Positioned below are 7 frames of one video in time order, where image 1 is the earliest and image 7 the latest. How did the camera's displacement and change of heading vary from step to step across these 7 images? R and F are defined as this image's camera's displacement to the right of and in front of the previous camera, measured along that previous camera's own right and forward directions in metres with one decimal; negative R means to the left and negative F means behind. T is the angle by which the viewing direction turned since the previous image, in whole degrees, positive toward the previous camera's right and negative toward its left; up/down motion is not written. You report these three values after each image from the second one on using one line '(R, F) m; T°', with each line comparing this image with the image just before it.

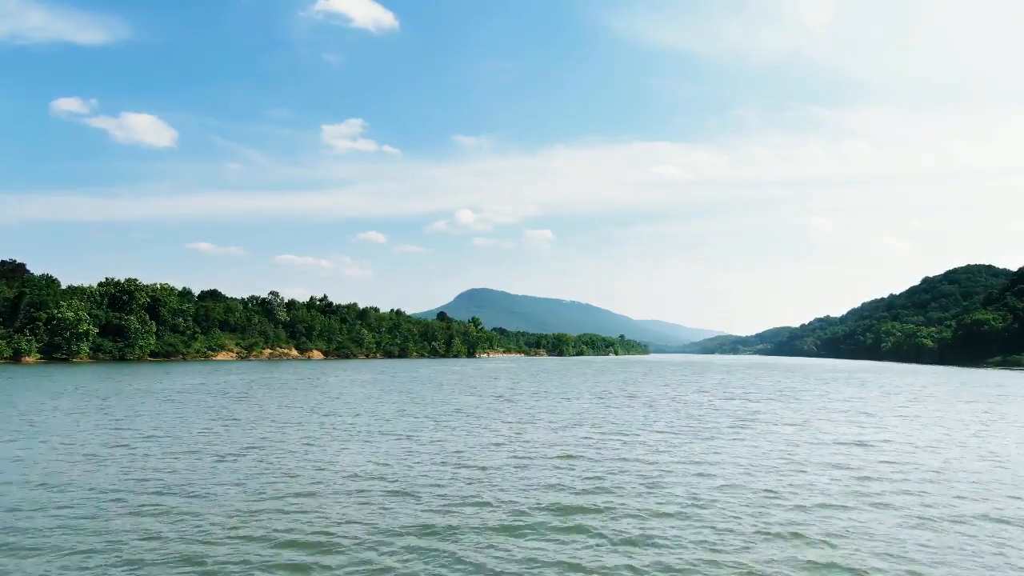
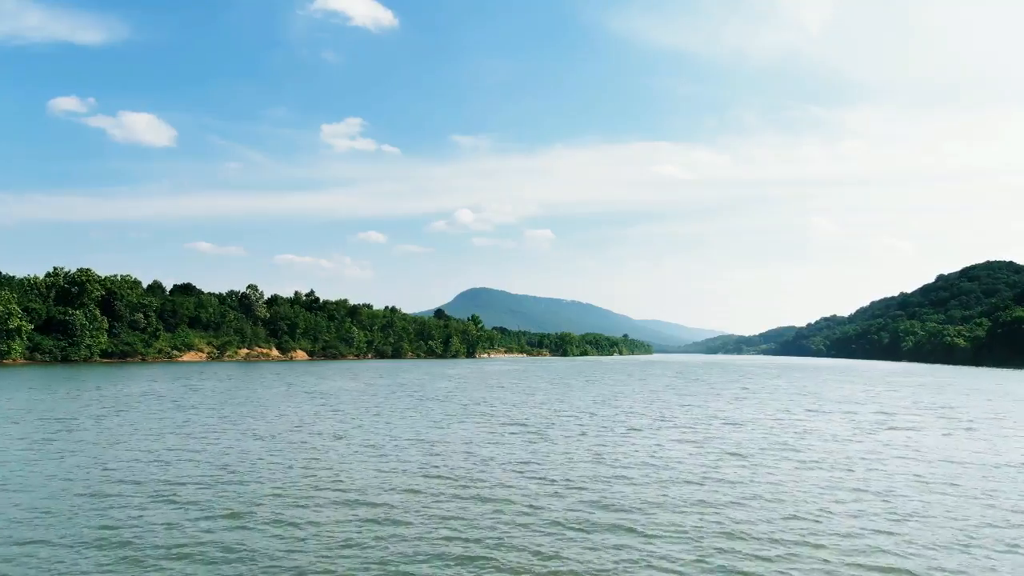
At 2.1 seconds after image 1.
(-0.8, +13.9) m; 0°
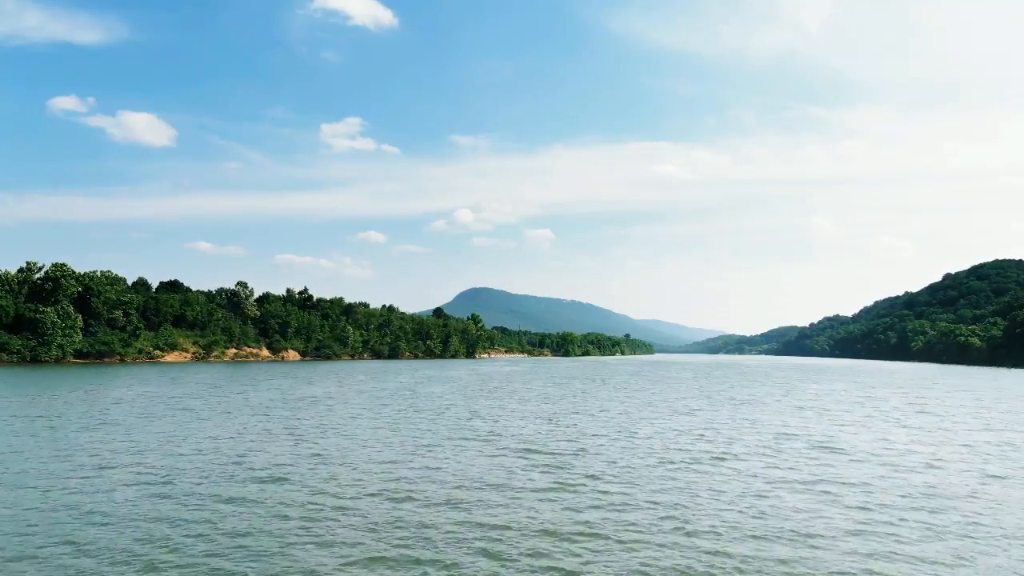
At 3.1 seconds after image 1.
(-0.4, +6.1) m; 0°
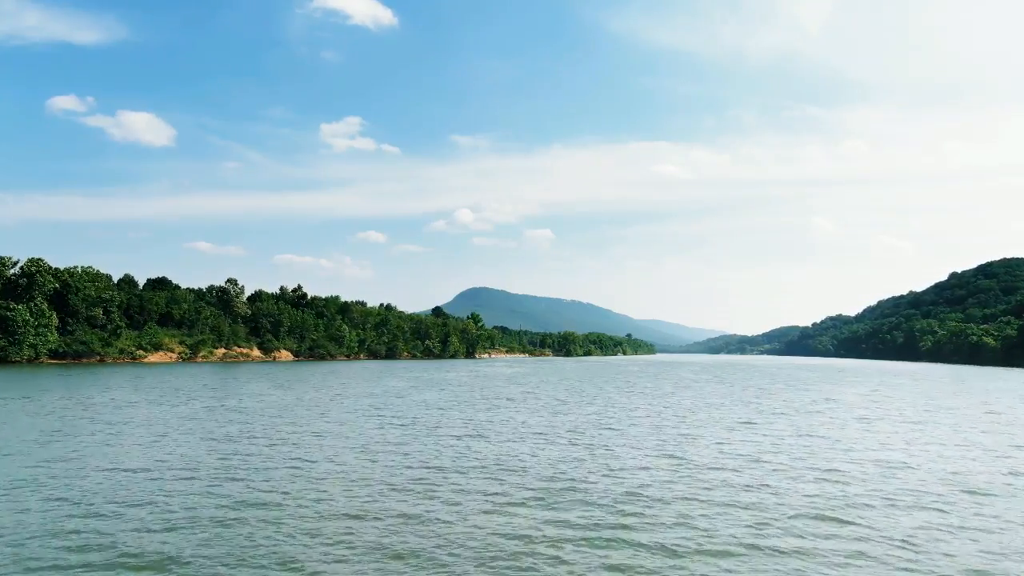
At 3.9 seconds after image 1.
(-0.3, +5.2) m; 0°
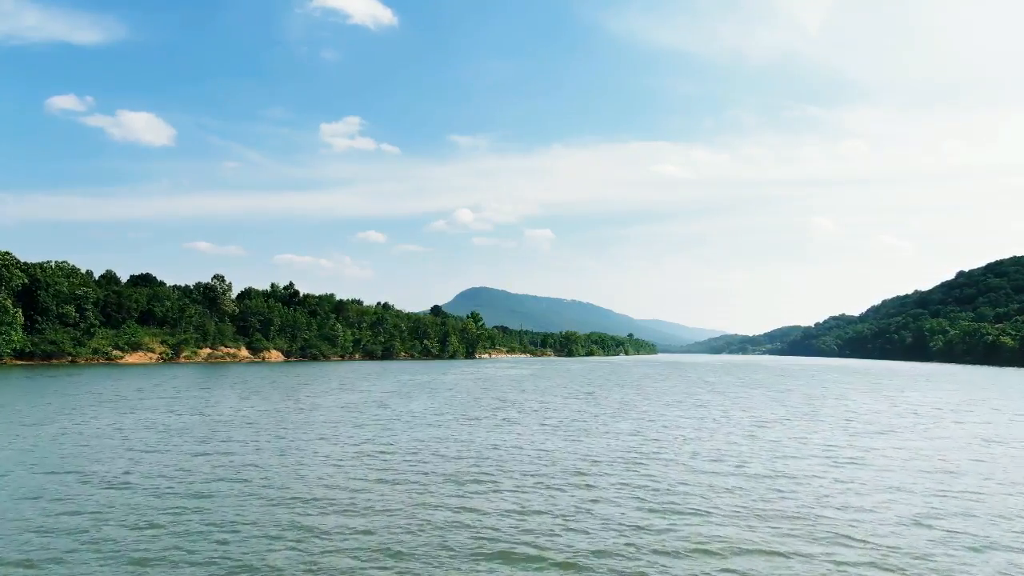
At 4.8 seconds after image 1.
(-0.4, +6.3) m; 0°
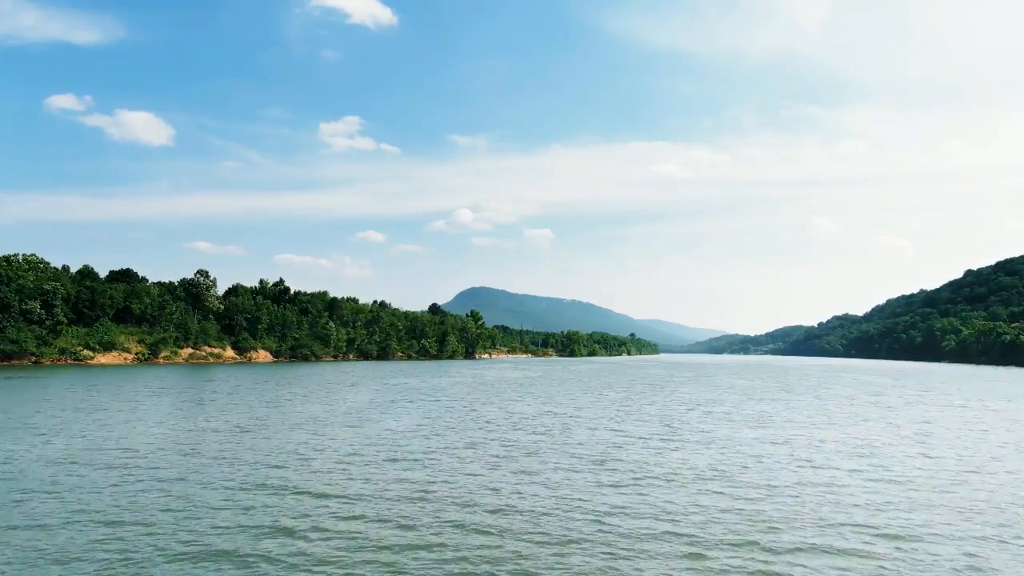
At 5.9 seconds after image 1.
(-0.5, +6.9) m; 0°
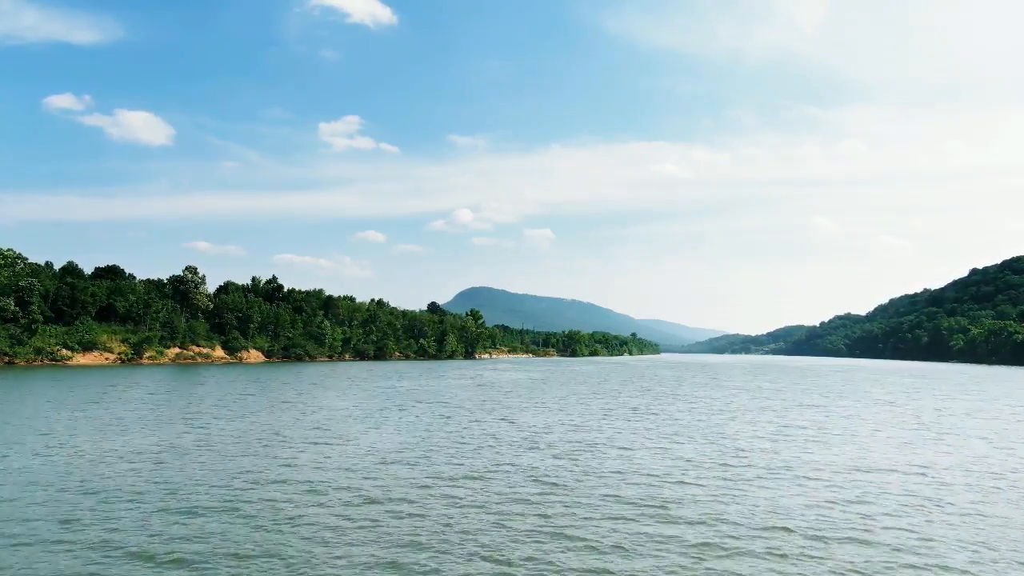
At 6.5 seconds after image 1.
(-0.3, +4.4) m; 0°
